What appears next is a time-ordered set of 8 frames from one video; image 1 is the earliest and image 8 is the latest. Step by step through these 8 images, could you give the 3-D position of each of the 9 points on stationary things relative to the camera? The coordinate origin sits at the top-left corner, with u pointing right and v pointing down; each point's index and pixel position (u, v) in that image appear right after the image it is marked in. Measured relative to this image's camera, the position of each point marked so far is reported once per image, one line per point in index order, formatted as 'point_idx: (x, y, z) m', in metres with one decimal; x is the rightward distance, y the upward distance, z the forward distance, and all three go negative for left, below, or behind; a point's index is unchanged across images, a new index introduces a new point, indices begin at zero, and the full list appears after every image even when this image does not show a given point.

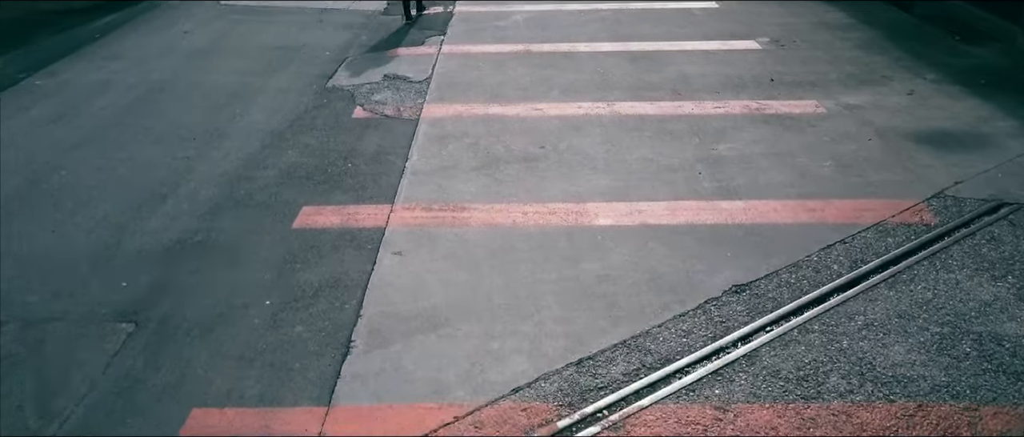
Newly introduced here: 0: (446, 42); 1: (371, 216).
0: (-0.9, +2.5, +10.8) m
1: (-1.1, 0.0, +6.1) m
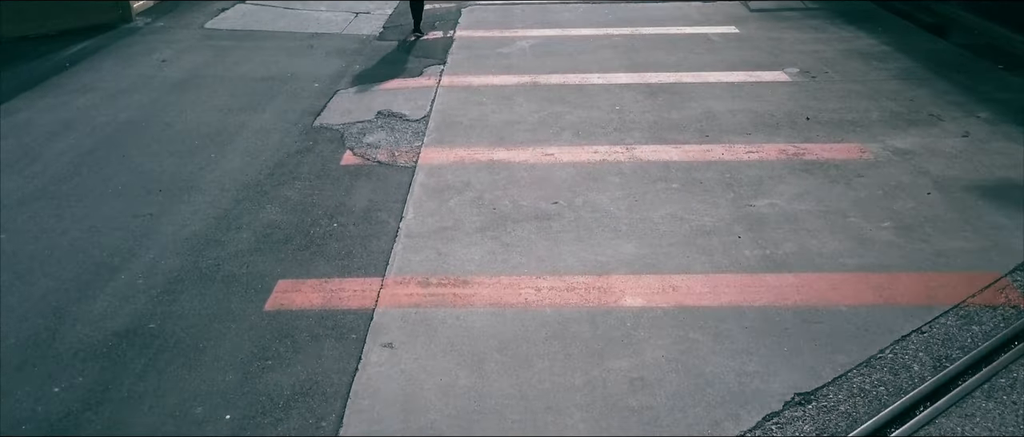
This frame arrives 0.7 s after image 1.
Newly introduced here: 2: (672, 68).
0: (-0.9, +1.9, +9.9) m
1: (-1.1, -0.5, +5.2) m
2: (+2.1, +2.0, +10.0) m
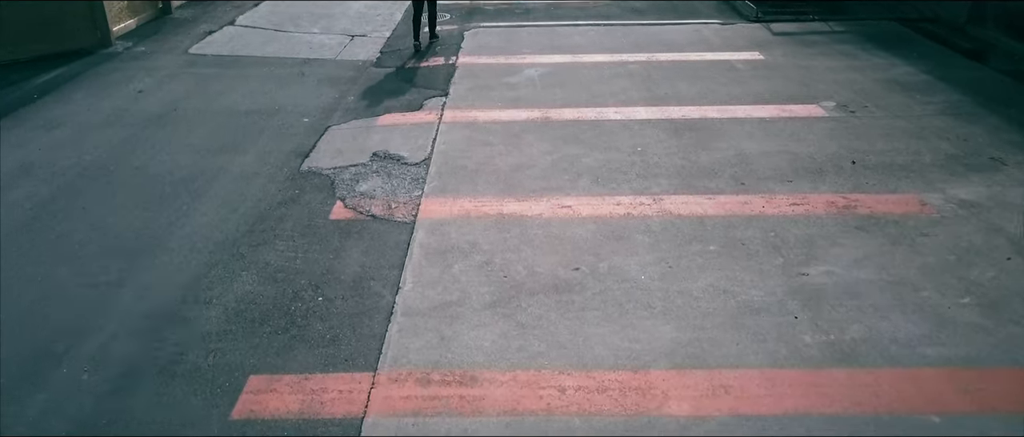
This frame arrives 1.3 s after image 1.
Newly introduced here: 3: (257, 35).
0: (-0.8, +1.3, +9.1) m
1: (-1.0, -1.0, +4.3) m
2: (+2.2, +1.4, +9.1) m
3: (-4.3, +3.1, +12.8) m
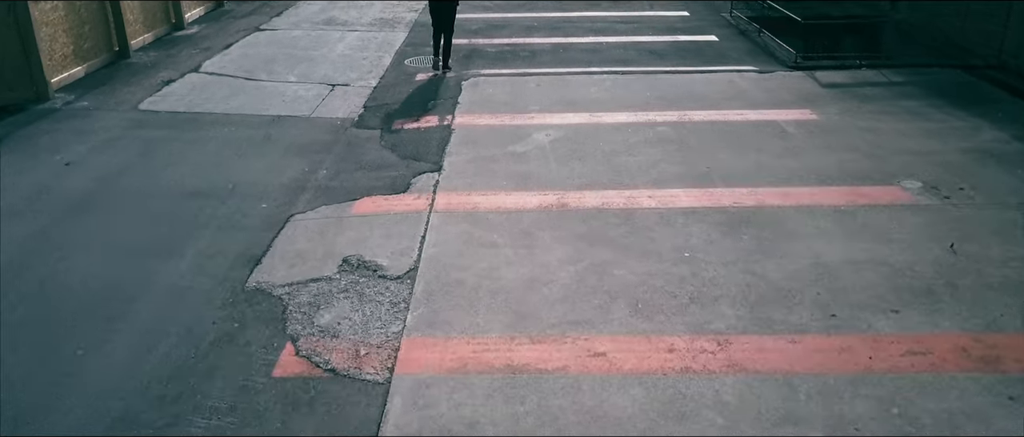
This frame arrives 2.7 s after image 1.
0: (-0.7, +0.3, +7.3) m
1: (-0.9, -1.9, +2.5) m
2: (+2.3, +0.4, +7.4) m
3: (-4.2, +1.9, +11.1) m
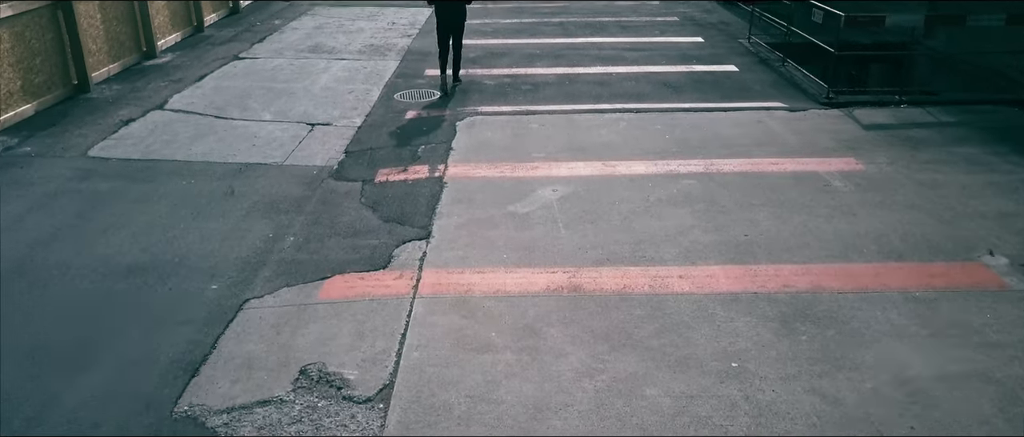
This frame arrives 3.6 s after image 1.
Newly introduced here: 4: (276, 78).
0: (-0.7, -0.3, +6.1) m
1: (-0.9, -2.5, +1.2) m
2: (+2.3, -0.3, +6.2) m
3: (-4.2, +1.2, +9.9) m
4: (-3.8, +2.3, +12.2) m
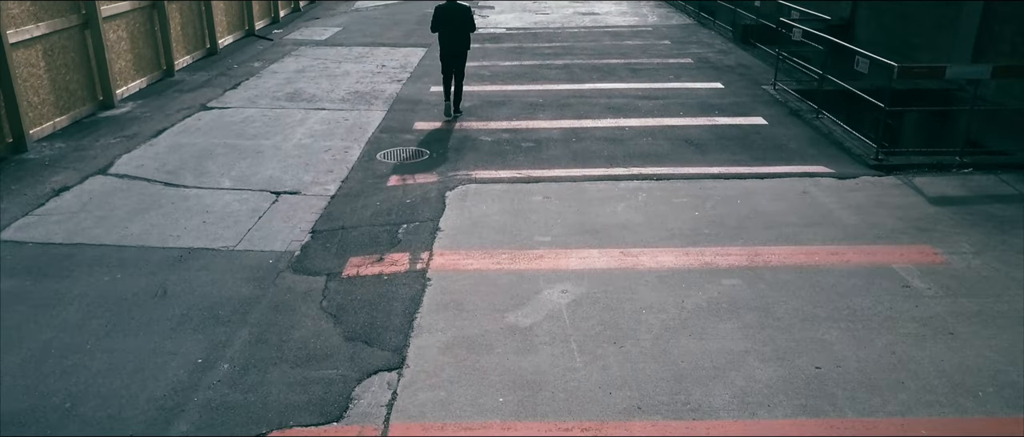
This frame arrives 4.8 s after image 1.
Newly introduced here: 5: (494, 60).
0: (-0.7, -1.2, +4.6) m
1: (-0.9, -3.1, -0.4) m
2: (+2.3, -1.1, +4.6) m
3: (-4.2, +0.3, +8.4) m
4: (-3.8, +1.2, +10.8) m
5: (-0.4, +3.4, +16.1) m
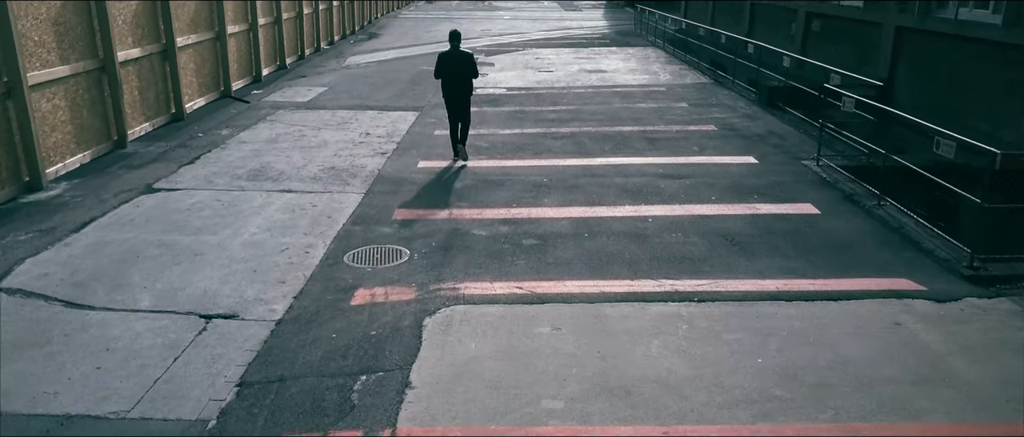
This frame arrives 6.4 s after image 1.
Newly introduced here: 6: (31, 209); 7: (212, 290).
0: (-0.7, -2.1, +2.5) m
1: (-0.9, -3.7, -2.5) m
2: (+2.3, -2.0, +2.6) m
3: (-4.3, -0.9, +6.5) m
4: (-3.8, -0.1, +8.9) m
5: (-0.4, +1.7, +14.3) m
6: (-6.0, +0.1, +9.4) m
7: (-2.9, -0.7, +7.2) m
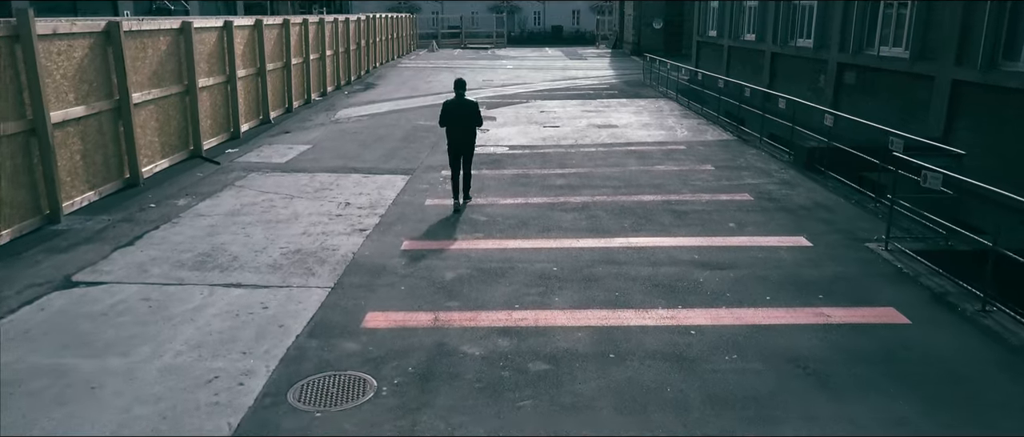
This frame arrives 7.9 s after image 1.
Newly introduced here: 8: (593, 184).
0: (-0.7, -2.7, +0.4) m
1: (-0.9, -4.0, -4.7) m
2: (+2.2, -2.6, +0.5) m
3: (-4.2, -1.8, +4.4) m
4: (-3.8, -1.1, +6.9) m
5: (-0.3, +0.4, +12.4) m
6: (-6.0, -0.9, +7.4) m
7: (-2.8, -1.6, +5.2) m
8: (+1.4, +0.6, +13.1) m
